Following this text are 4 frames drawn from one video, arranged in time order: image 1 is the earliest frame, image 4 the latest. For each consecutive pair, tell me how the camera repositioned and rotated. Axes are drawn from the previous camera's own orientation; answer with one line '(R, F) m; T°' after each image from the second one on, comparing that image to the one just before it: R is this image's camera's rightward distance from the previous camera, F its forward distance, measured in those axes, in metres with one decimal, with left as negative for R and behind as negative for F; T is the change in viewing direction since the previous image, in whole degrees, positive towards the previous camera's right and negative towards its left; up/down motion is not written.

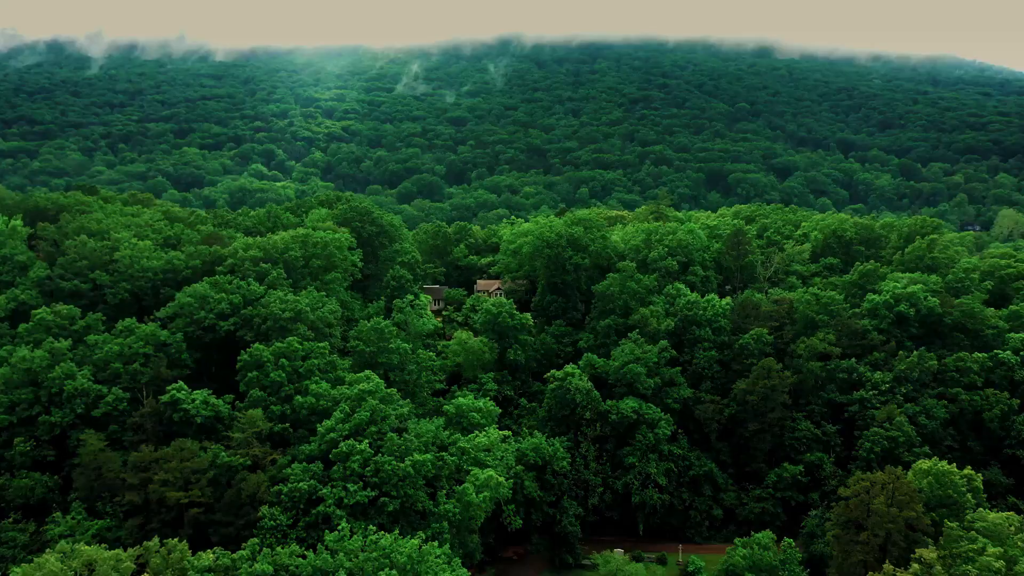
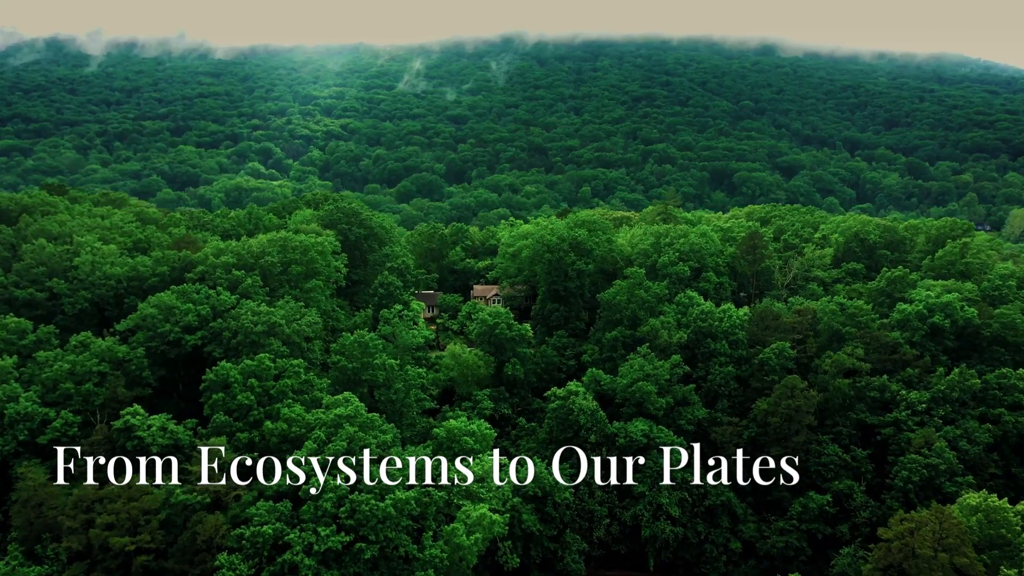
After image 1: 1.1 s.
(+0.3, +4.9) m; 0°
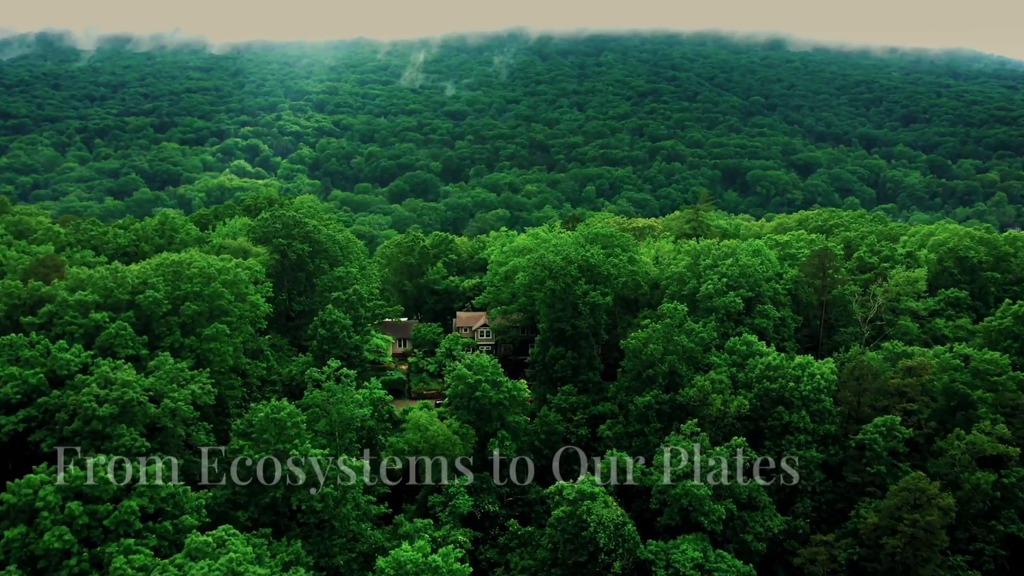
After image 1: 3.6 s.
(+0.7, +15.6) m; 0°
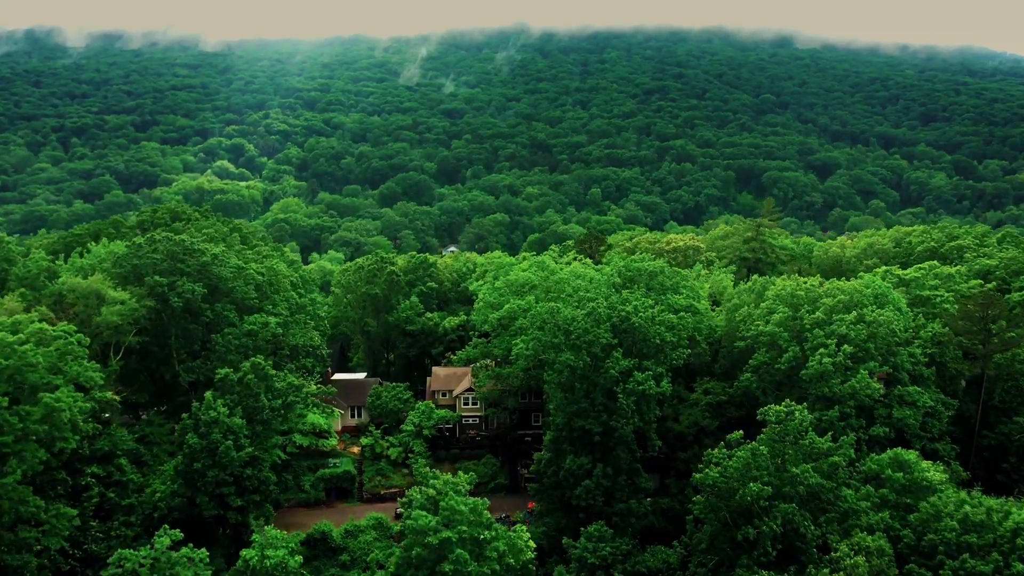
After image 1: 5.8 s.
(+0.2, +16.6) m; 0°
